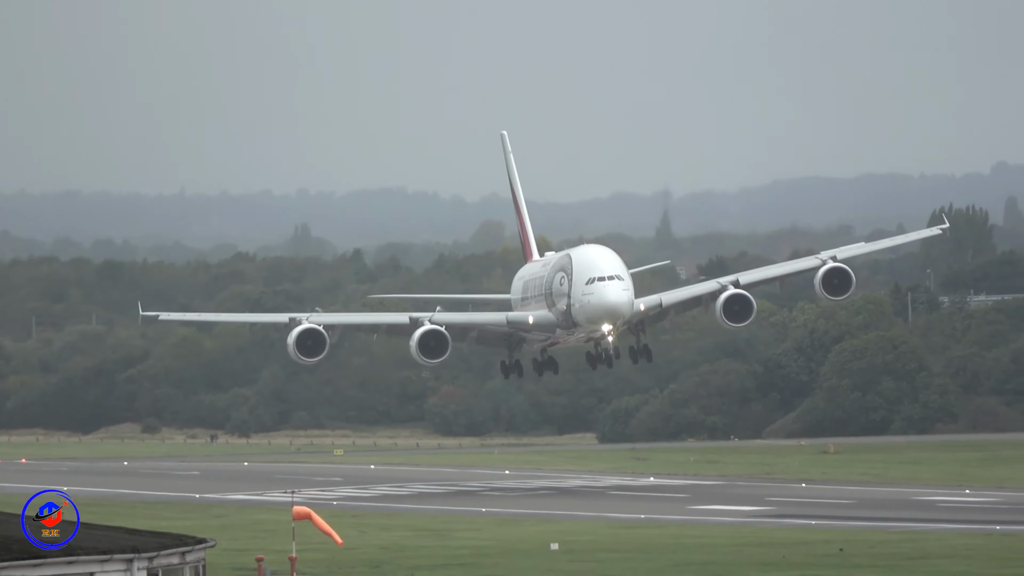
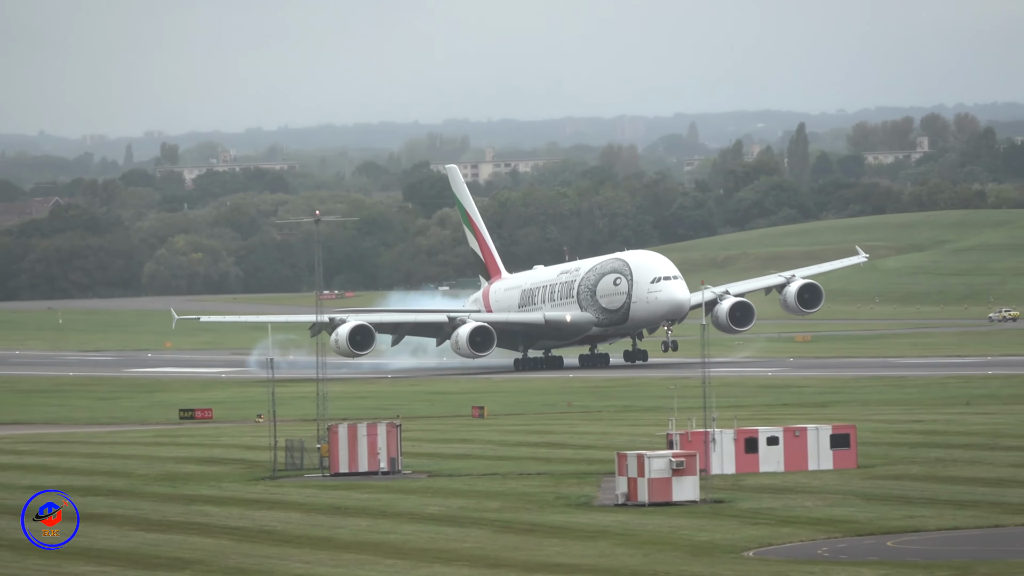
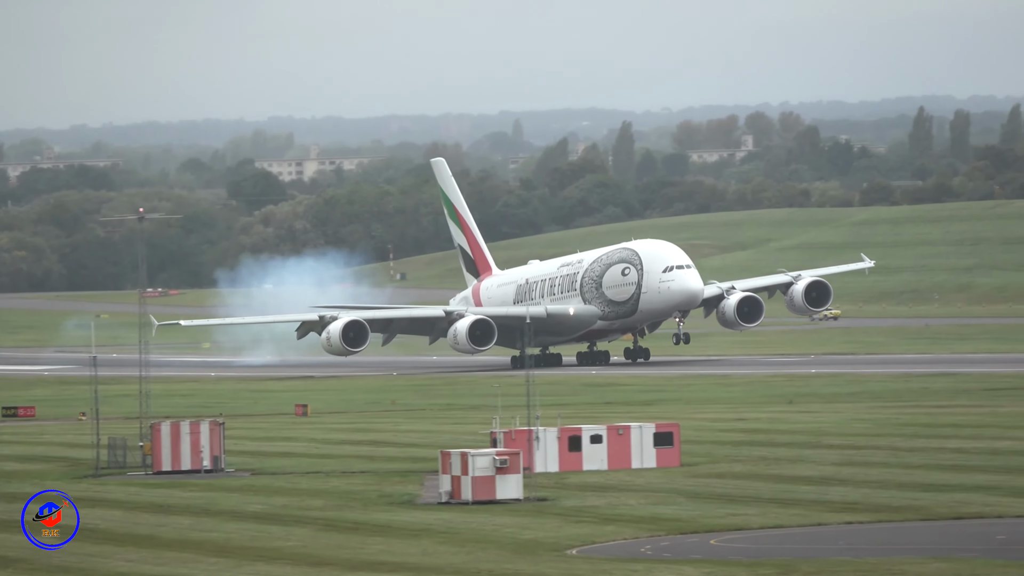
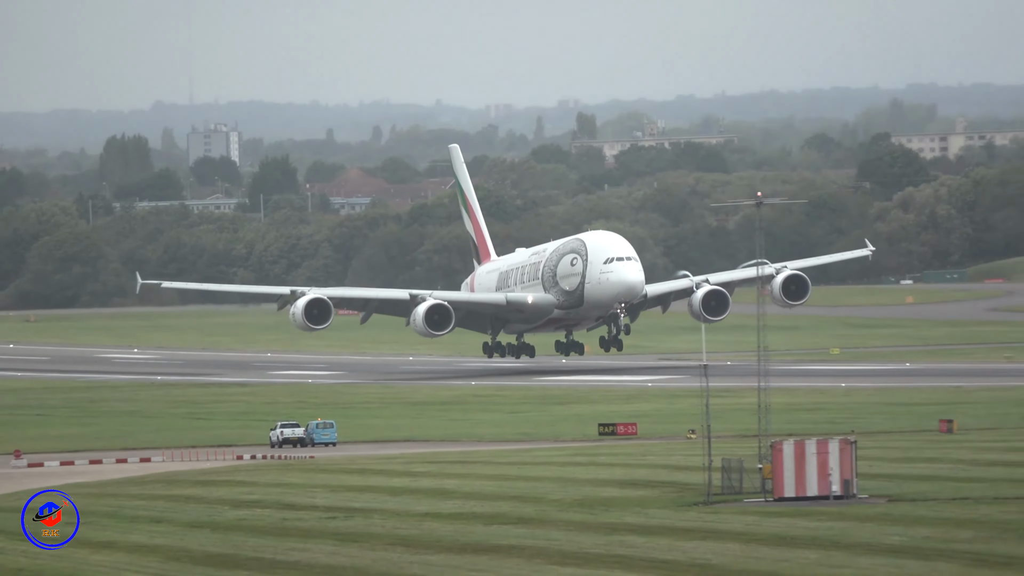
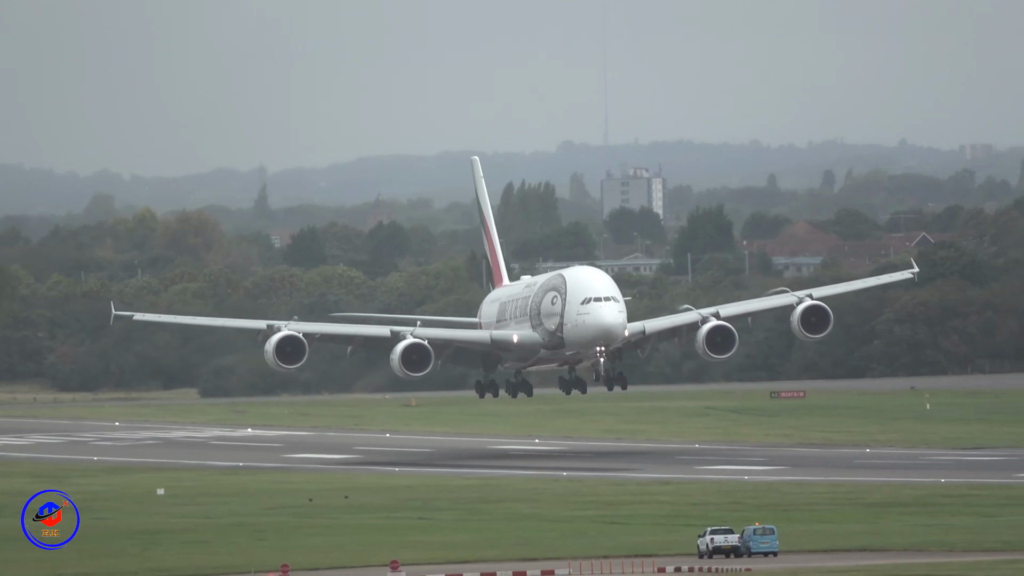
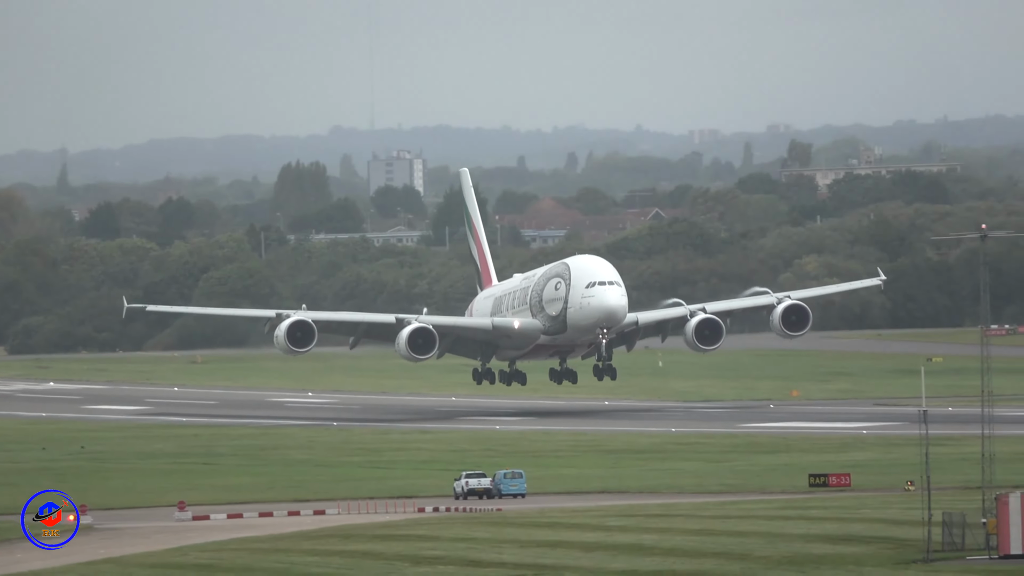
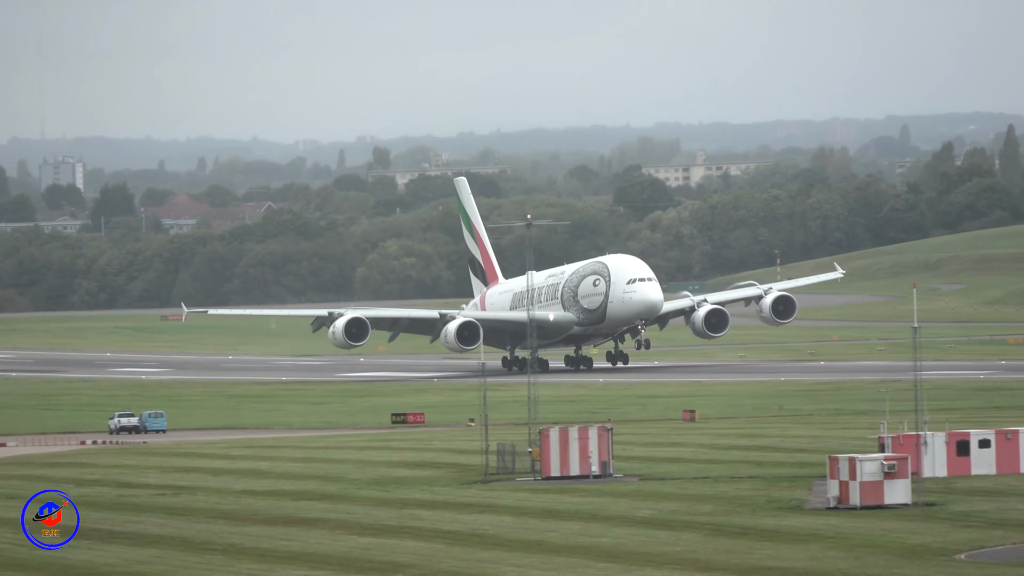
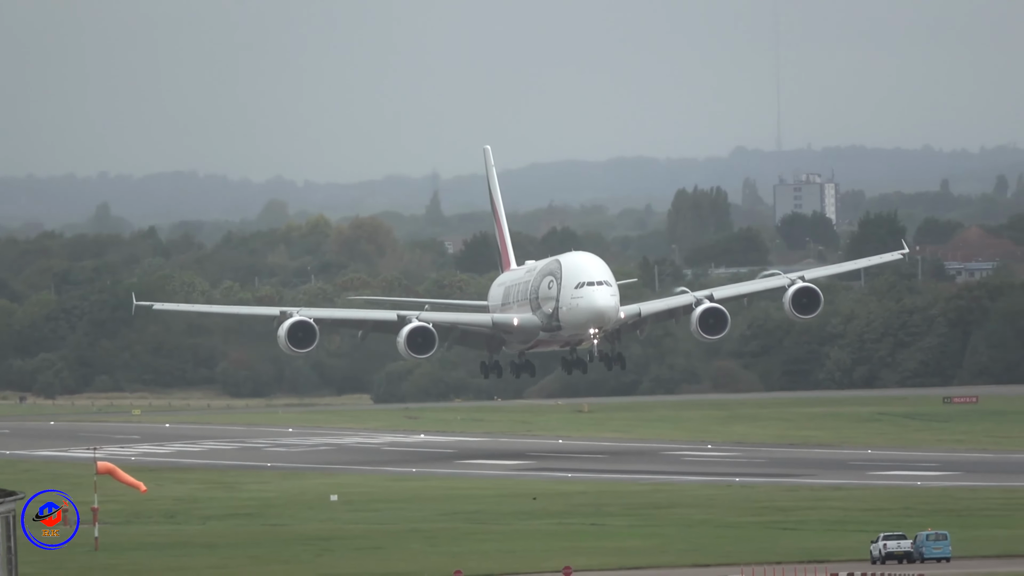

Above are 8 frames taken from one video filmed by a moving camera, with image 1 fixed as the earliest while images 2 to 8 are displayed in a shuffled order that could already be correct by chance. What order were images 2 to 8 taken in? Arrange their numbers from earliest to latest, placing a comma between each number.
8, 5, 6, 4, 7, 2, 3
